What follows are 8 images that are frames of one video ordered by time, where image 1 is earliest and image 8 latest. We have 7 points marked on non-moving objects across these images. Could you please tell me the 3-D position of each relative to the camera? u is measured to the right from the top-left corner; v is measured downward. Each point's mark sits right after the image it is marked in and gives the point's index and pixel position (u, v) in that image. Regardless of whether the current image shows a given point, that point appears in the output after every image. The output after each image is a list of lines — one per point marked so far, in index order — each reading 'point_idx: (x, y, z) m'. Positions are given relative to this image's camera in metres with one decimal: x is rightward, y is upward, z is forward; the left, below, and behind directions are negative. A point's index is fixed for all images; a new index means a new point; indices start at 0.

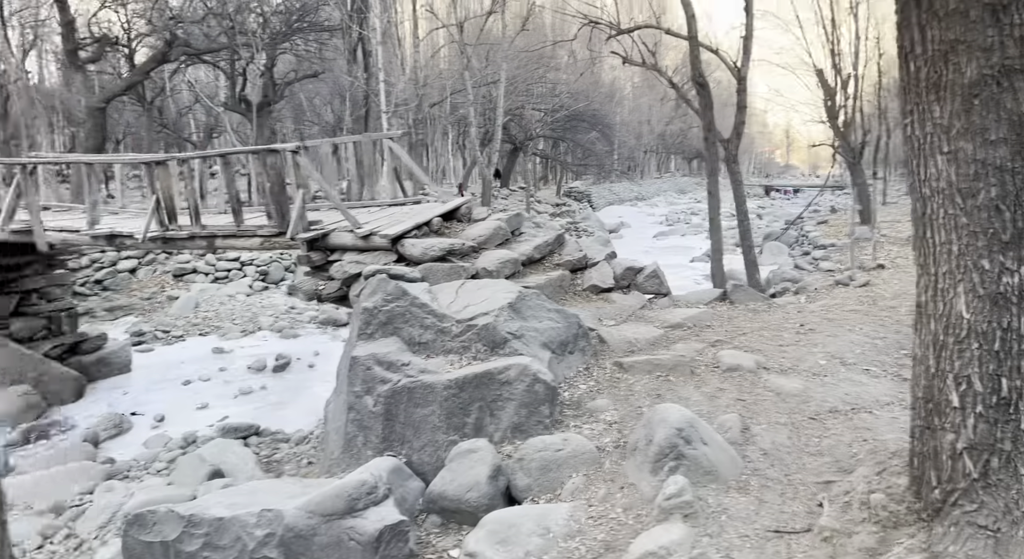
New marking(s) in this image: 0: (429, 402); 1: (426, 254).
0: (-0.6, -0.9, +5.7) m
1: (-0.8, +0.2, +7.4) m
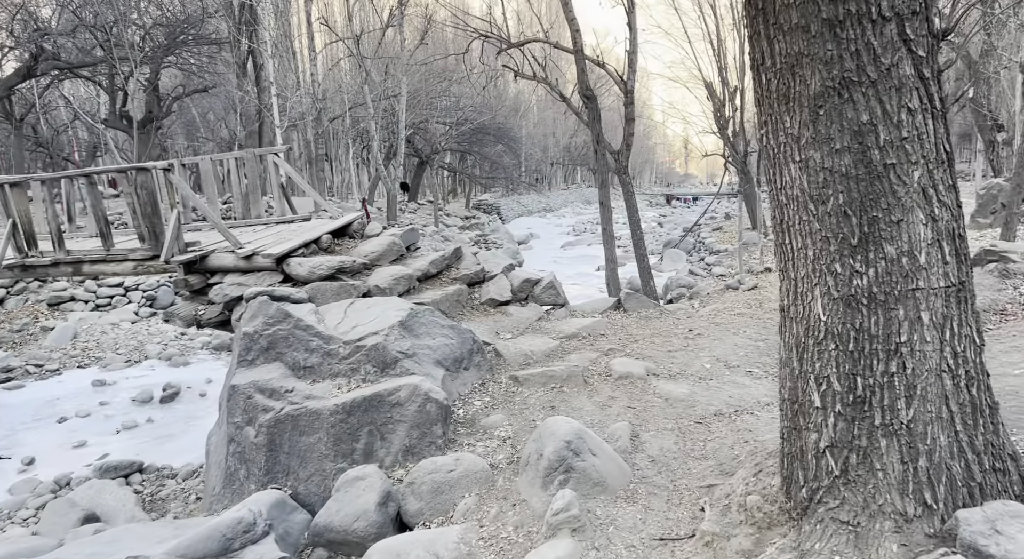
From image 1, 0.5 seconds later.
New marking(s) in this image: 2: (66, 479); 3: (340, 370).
0: (-1.4, -1.0, +5.5) m
1: (-1.8, 0.0, +7.2) m
2: (-5.0, -2.2, +9.1) m
3: (-1.3, -0.7, +5.9) m
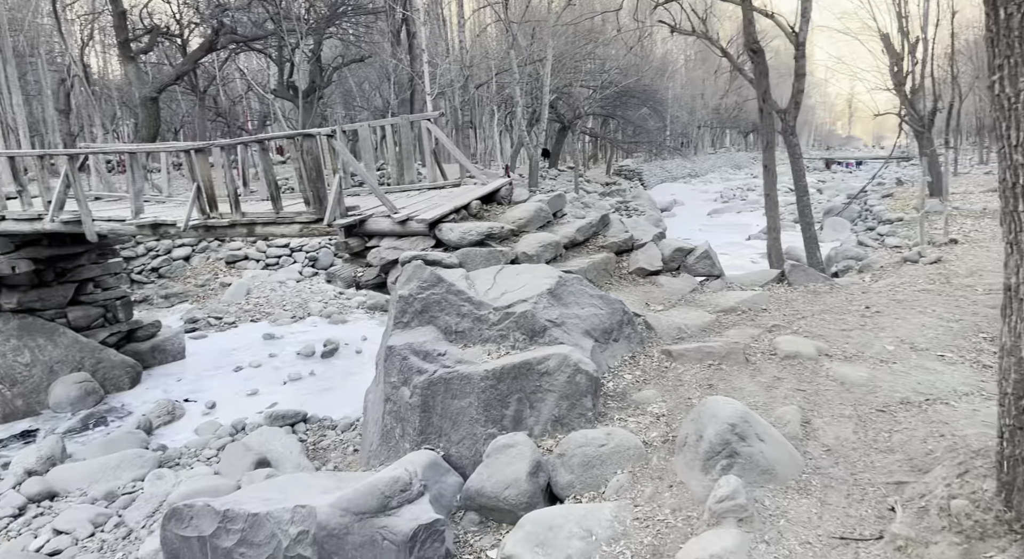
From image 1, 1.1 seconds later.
0: (-0.3, -0.8, +5.5) m
1: (-0.5, +0.4, +7.2) m
2: (-3.3, -1.7, +9.8) m
3: (-0.2, -0.4, +5.9) m
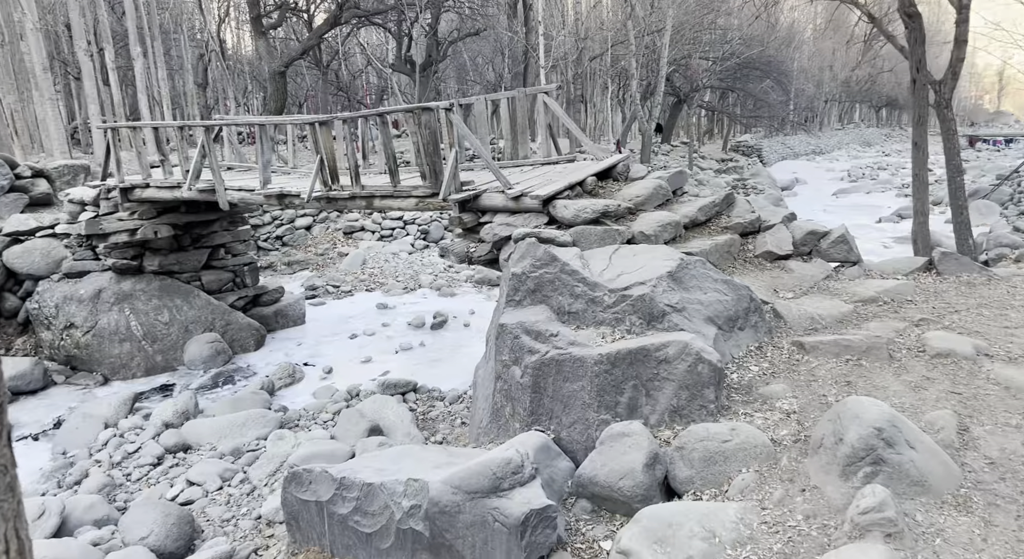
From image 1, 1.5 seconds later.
0: (+0.4, -0.7, +5.3) m
1: (+0.6, +0.5, +6.9) m
2: (-2.0, -1.4, +10.0) m
3: (+0.6, -0.3, +5.7) m
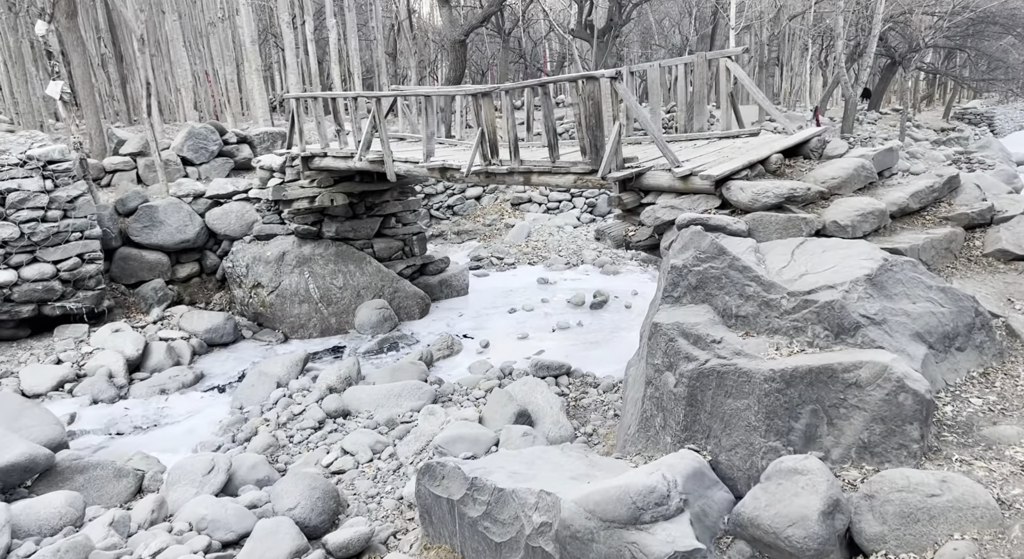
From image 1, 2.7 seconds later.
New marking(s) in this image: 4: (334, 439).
0: (+1.3, -0.6, +4.5) m
1: (+1.9, +0.6, +6.0) m
2: (0.0, -1.1, +9.6) m
3: (+1.6, -0.3, +4.8) m
4: (-1.8, -1.6, +8.2) m
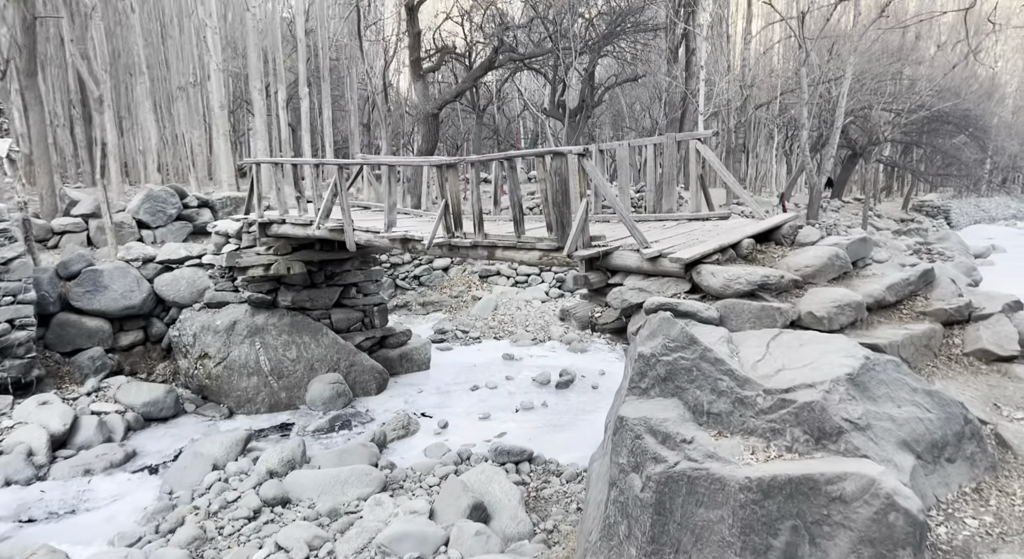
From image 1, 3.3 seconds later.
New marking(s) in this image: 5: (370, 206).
0: (+1.1, -1.1, +4.0) m
1: (+1.6, -0.1, +5.7) m
2: (-0.5, -2.0, +9.0) m
3: (+1.3, -0.8, +4.4) m
4: (-2.3, -2.4, +7.5) m
5: (-1.9, +1.0, +11.0) m
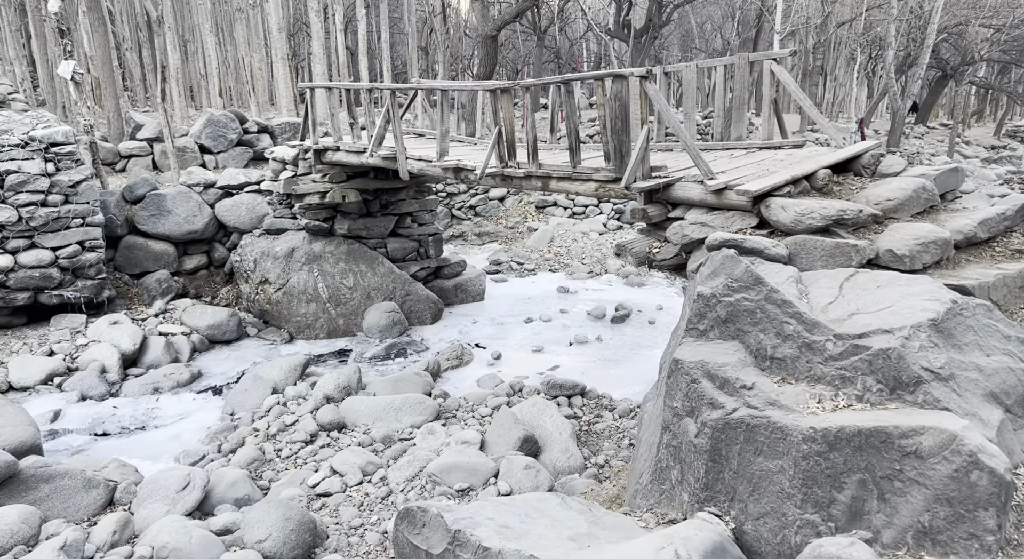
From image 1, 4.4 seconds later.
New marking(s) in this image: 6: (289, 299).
0: (+1.3, -0.8, +3.8) m
1: (+1.9, +0.4, +5.3) m
2: (+0.1, -1.2, +8.9) m
3: (+1.6, -0.5, +4.1) m
4: (-1.8, -1.7, +7.6) m
5: (-1.2, +2.0, +10.7) m
6: (-3.0, -0.3, +10.7) m
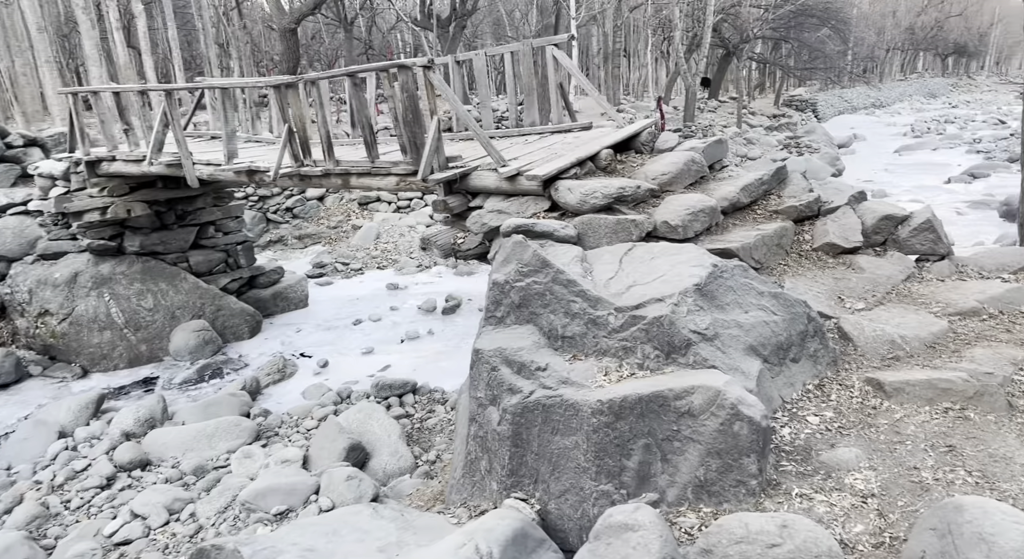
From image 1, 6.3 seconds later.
0: (+0.3, -0.7, +3.9) m
1: (+0.5, +0.5, +5.5) m
2: (-1.8, -1.2, +8.7) m
3: (+0.5, -0.4, +4.3) m
4: (-3.3, -1.9, +7.1) m
5: (-3.7, +1.8, +10.2) m
6: (-5.3, -0.6, +9.8) m
